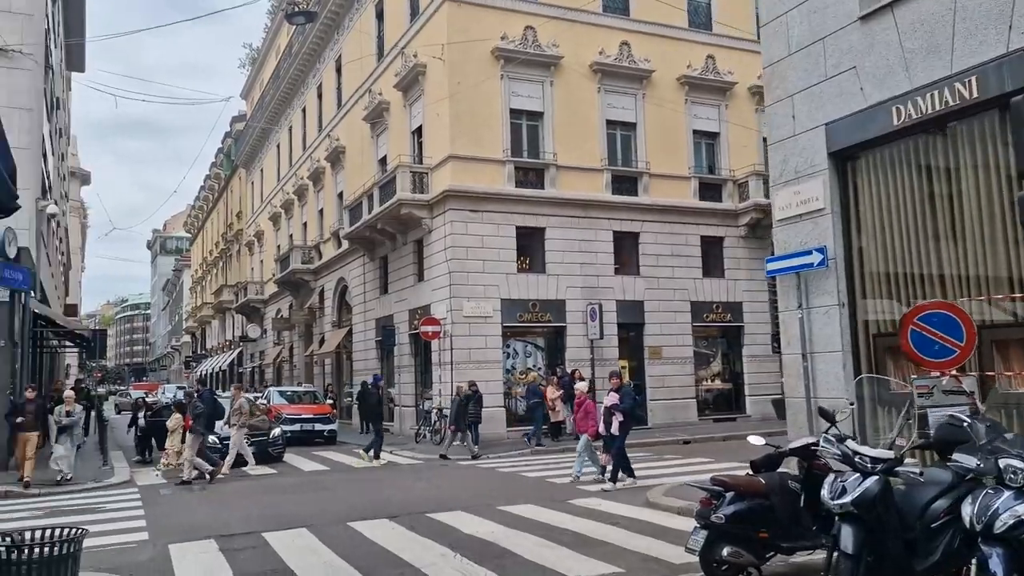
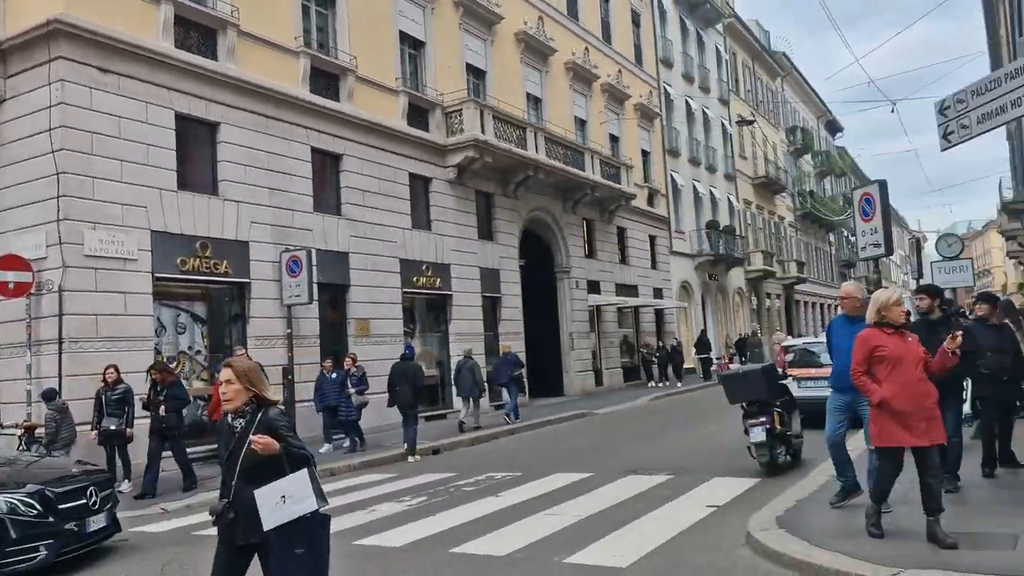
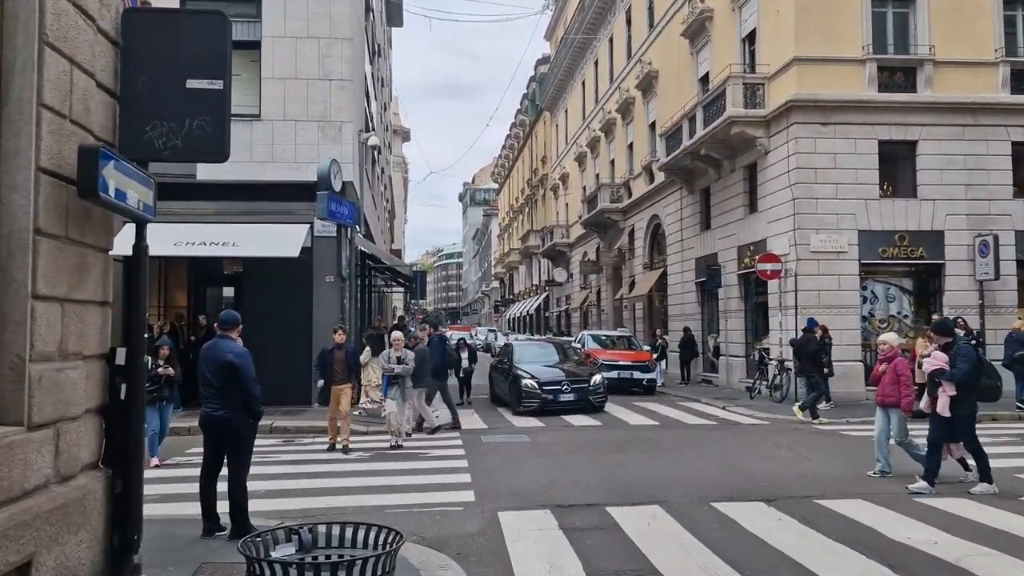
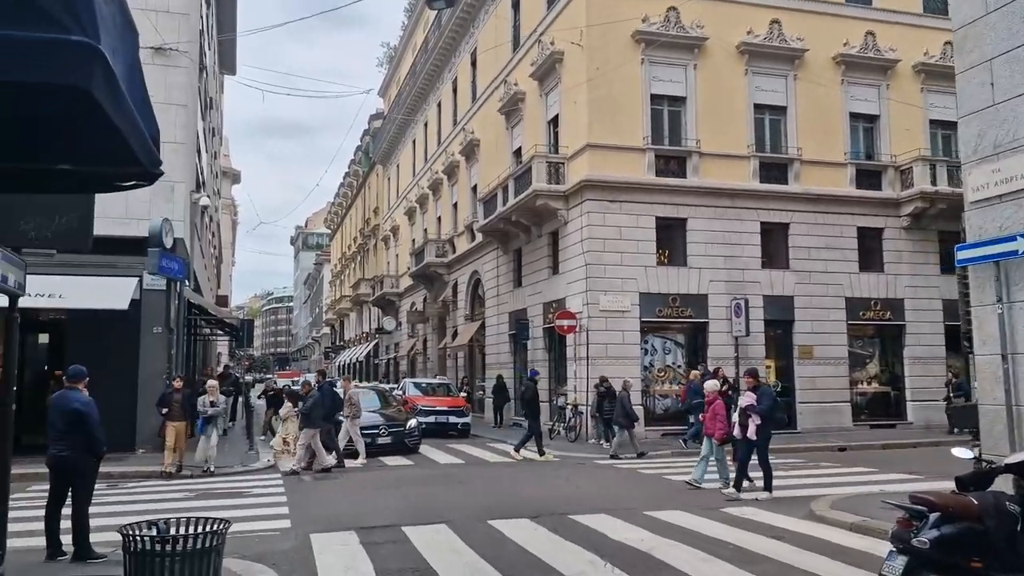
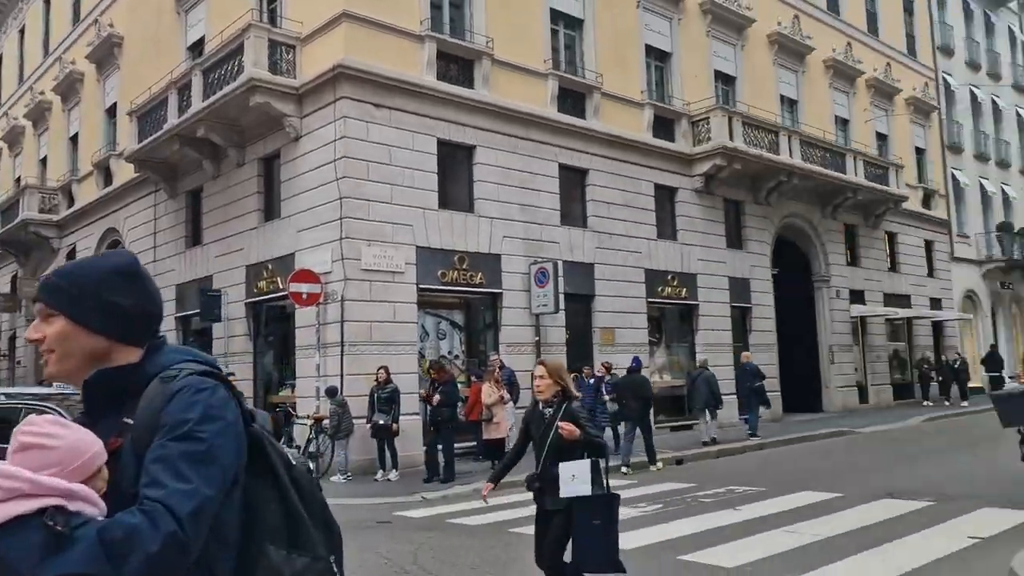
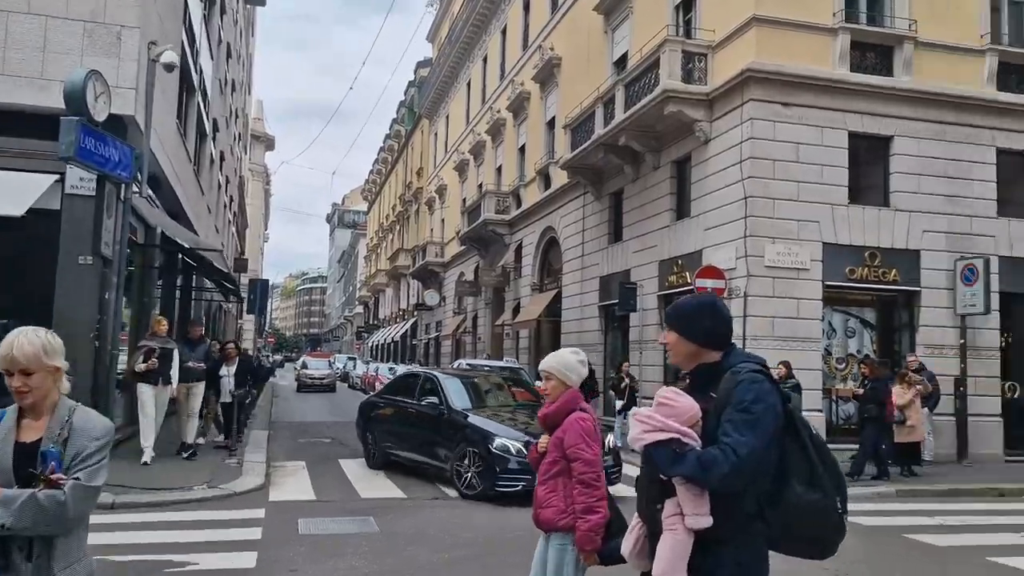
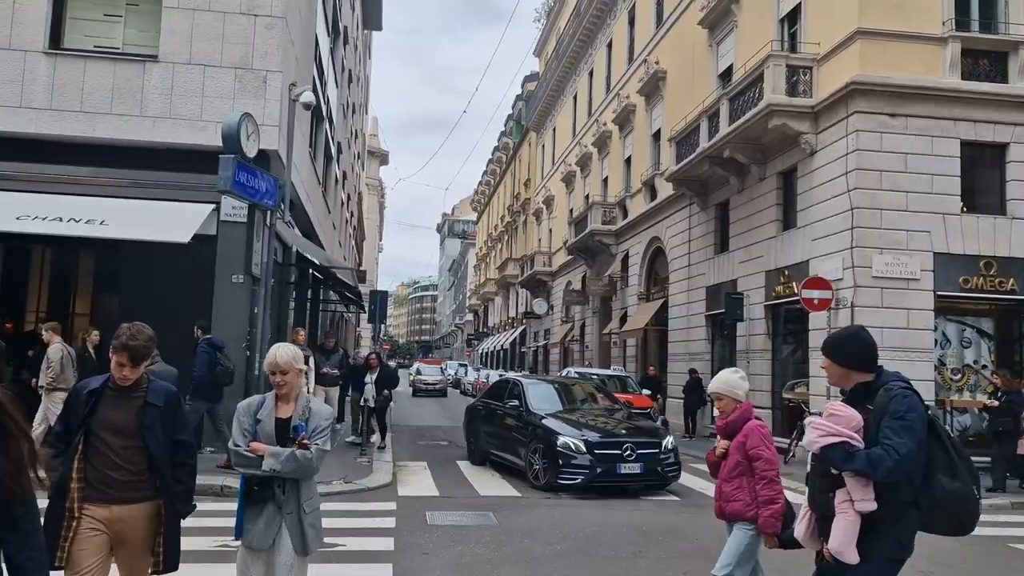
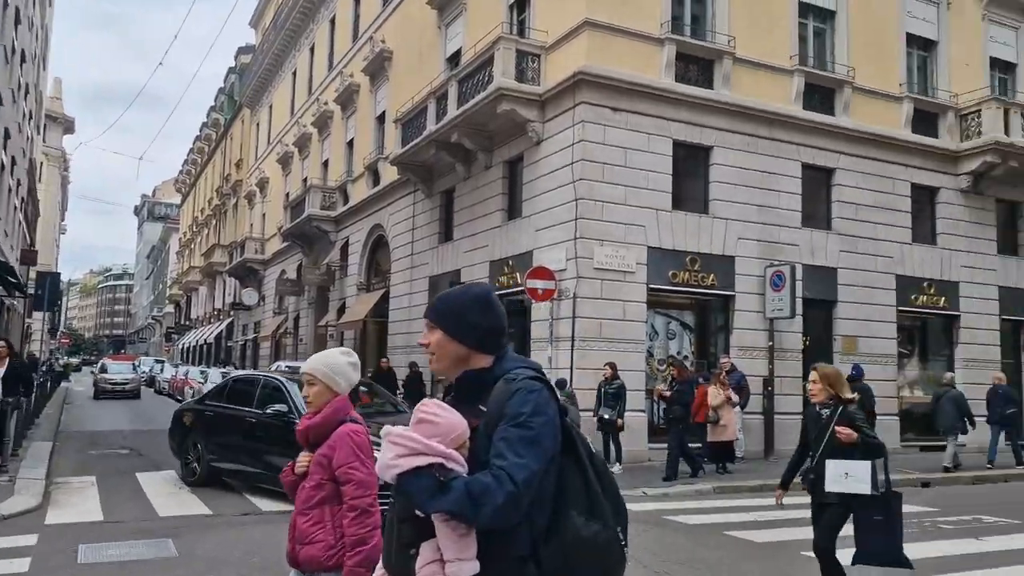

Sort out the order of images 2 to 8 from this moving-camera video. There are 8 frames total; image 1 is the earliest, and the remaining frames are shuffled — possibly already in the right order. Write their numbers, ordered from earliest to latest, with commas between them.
4, 3, 7, 6, 8, 5, 2
